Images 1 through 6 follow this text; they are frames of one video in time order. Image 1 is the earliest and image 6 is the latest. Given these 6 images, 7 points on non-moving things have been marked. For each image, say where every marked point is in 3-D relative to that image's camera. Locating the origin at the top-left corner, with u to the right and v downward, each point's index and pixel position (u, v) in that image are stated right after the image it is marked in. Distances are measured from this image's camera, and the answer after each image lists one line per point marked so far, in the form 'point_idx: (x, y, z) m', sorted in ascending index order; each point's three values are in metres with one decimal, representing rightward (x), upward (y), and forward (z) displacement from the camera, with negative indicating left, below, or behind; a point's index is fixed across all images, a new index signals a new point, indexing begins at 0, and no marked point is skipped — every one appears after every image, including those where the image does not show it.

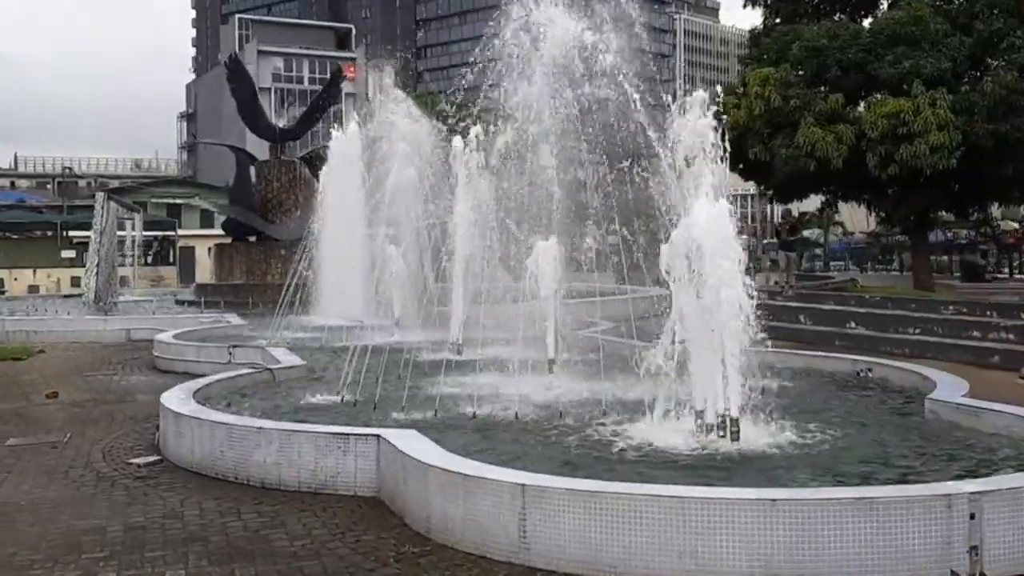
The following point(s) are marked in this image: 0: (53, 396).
0: (-4.8, -1.1, +10.6) m
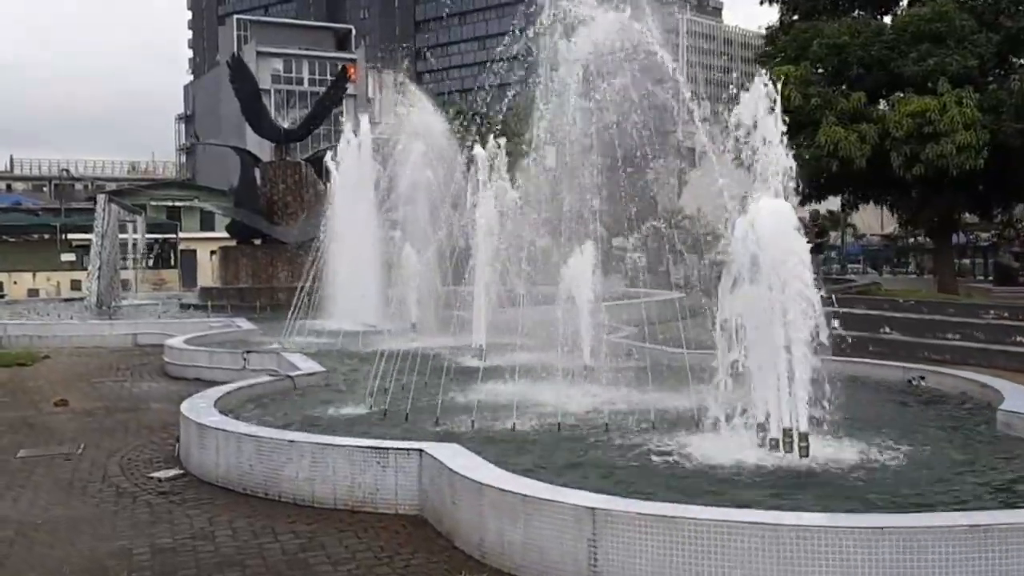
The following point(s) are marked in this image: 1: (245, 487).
0: (-4.5, -1.2, +10.2) m
1: (-1.6, -1.2, +6.0) m
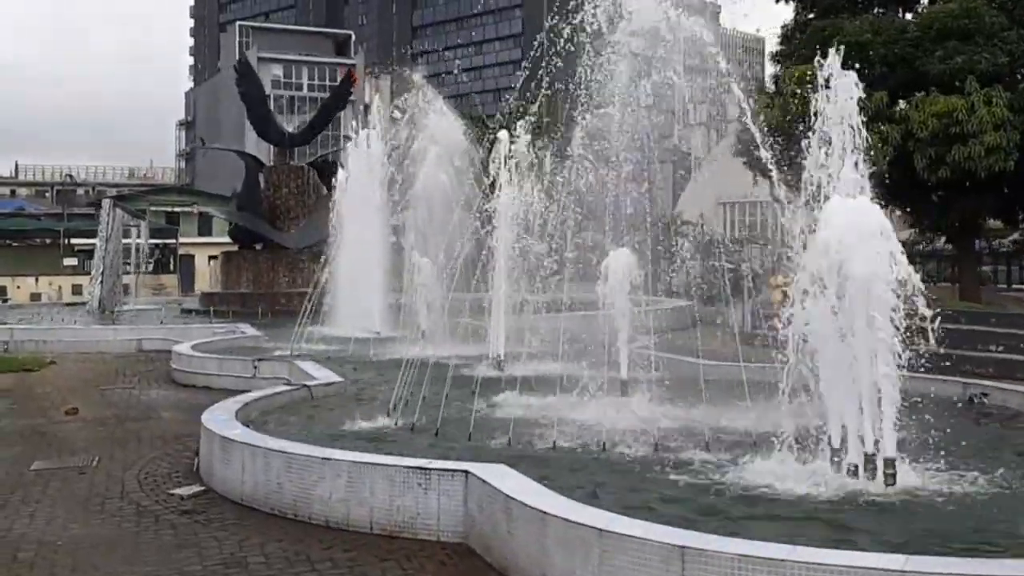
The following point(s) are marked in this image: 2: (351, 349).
0: (-4.3, -1.2, +9.9) m
1: (-1.4, -1.2, +5.7) m
2: (-2.1, -0.8, +13.1) m
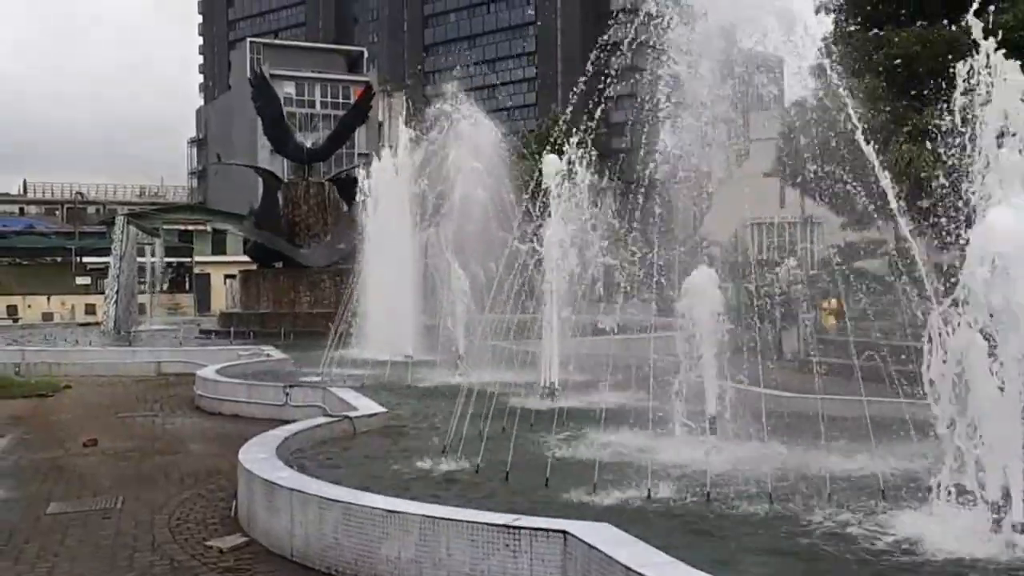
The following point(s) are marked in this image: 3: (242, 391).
0: (-3.8, -1.4, +9.2) m
1: (-0.9, -1.4, +4.9) m
2: (-1.5, -1.1, +12.3) m
3: (-2.9, -1.1, +10.8) m
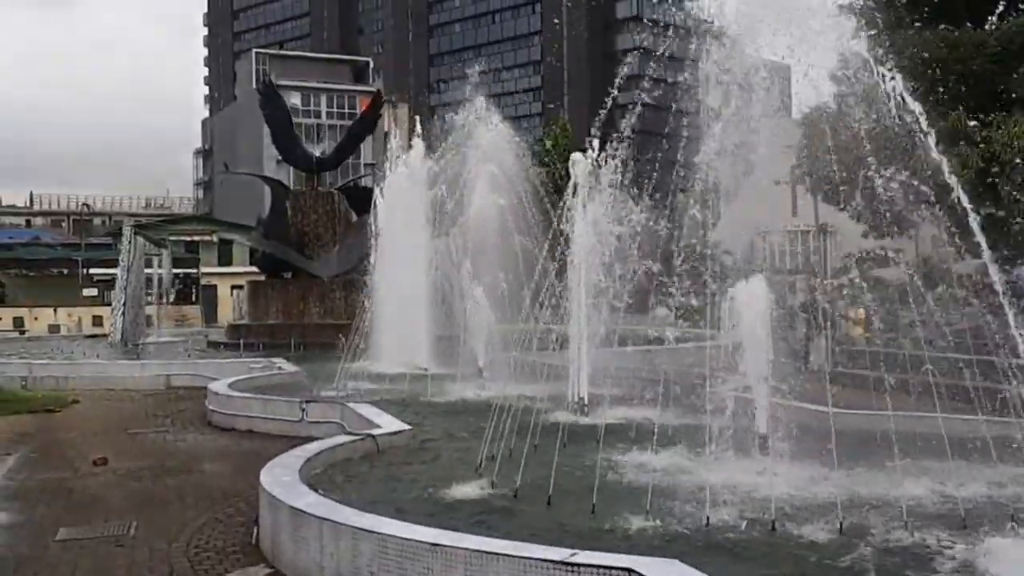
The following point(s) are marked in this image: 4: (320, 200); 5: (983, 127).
0: (-3.5, -1.5, +8.8) m
1: (-0.7, -1.4, +4.5) m
2: (-1.3, -1.2, +11.9) m
3: (-2.6, -1.2, +10.4) m
4: (-3.7, +1.7, +20.0) m
5: (+6.3, +2.0, +13.0) m
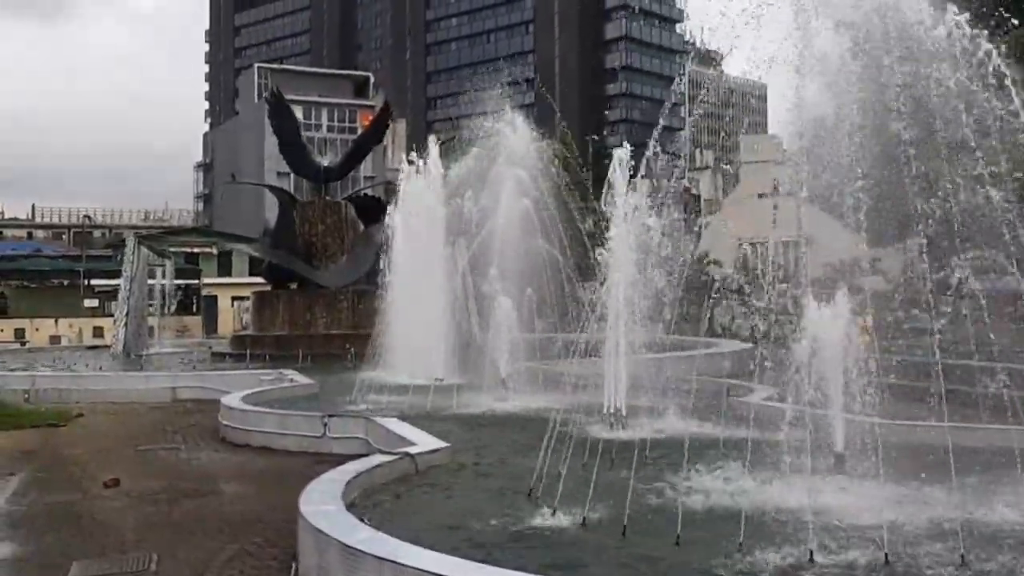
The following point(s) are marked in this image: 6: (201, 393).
0: (-3.2, -1.6, +8.1) m
1: (-0.3, -1.4, +3.9) m
2: (-0.9, -1.3, +11.3) m
3: (-2.3, -1.3, +9.8) m
4: (-3.4, +1.6, +19.4) m
5: (+6.6, +2.0, +12.4) m
6: (-4.4, -1.5, +14.3) m
